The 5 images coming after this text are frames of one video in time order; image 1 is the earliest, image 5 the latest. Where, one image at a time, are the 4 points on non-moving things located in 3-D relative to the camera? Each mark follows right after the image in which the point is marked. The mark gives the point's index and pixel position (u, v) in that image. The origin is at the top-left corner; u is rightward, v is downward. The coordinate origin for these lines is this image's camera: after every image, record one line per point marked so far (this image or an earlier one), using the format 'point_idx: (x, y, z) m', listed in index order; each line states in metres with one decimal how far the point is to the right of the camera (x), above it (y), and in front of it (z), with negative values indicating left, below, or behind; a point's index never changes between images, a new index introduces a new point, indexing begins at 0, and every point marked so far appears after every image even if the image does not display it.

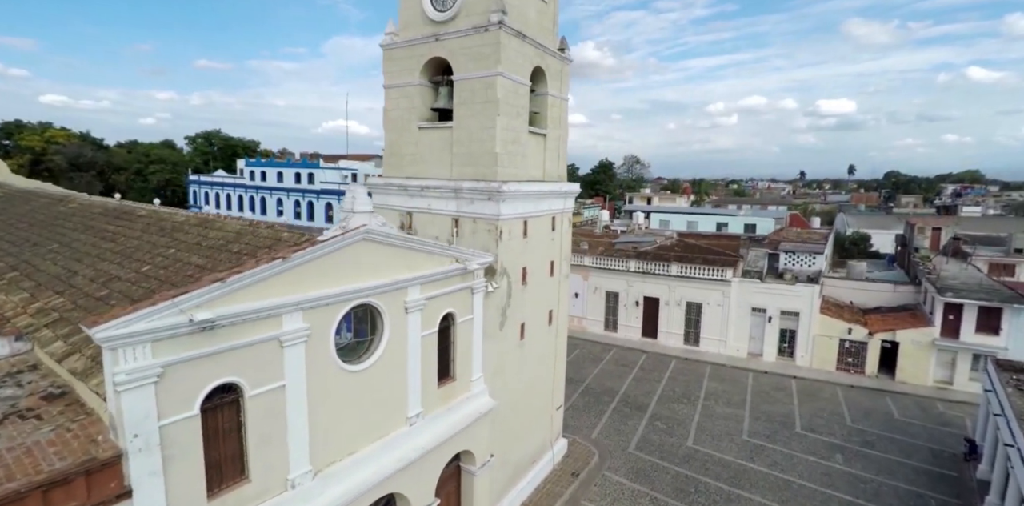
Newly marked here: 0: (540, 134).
0: (+0.6, +2.6, +11.0) m
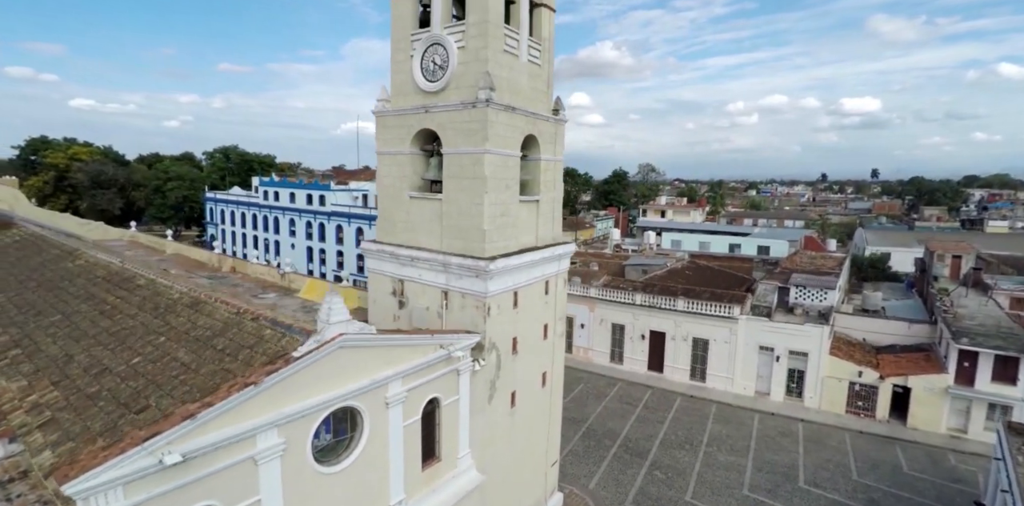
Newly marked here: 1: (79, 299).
0: (+0.4, +1.1, +10.9) m
1: (-9.1, -1.0, +10.6) m
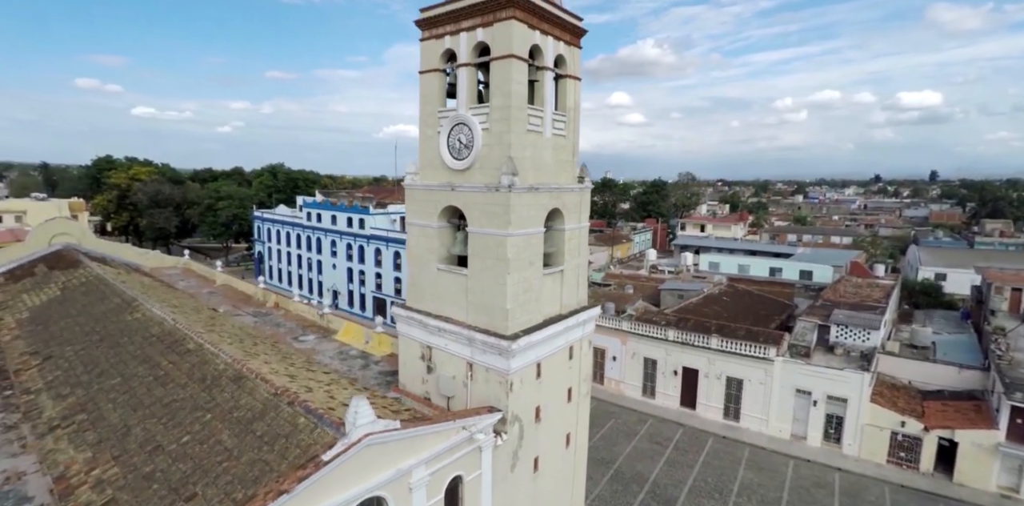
0: (+1.0, -0.4, +11.2) m
1: (-8.6, -2.5, +11.5) m
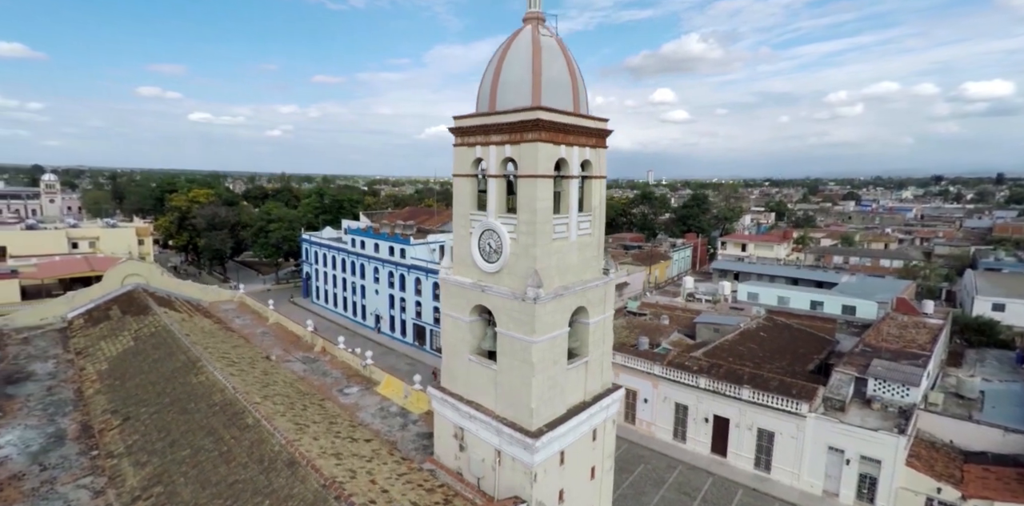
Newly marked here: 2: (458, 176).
0: (+1.6, -2.6, +11.8) m
1: (-7.9, -4.6, +13.0) m
2: (-1.3, +1.8, +11.8) m
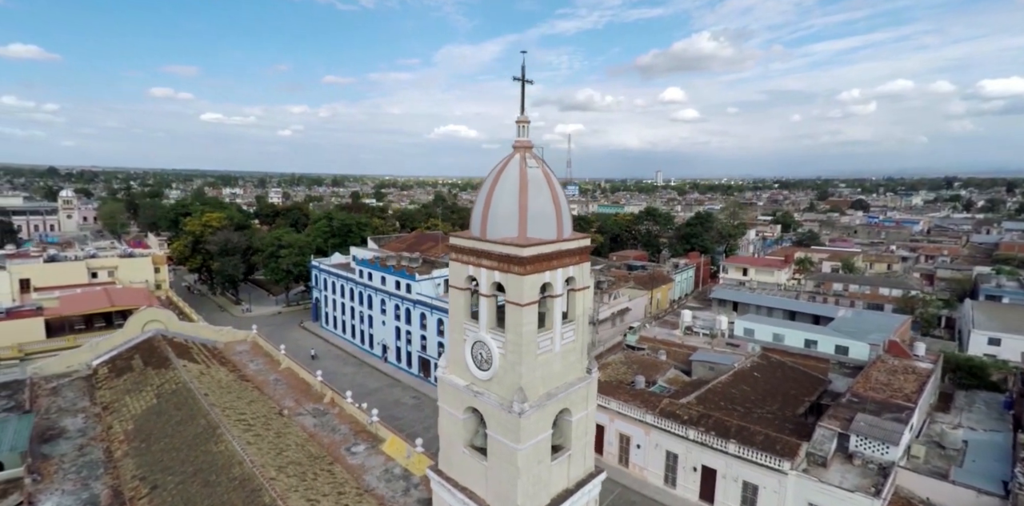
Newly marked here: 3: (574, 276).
0: (+1.3, -5.3, +13.0) m
1: (-8.2, -7.2, +14.3) m
2: (-1.5, -0.9, +13.0) m
3: (+1.6, -0.6, +12.9) m
